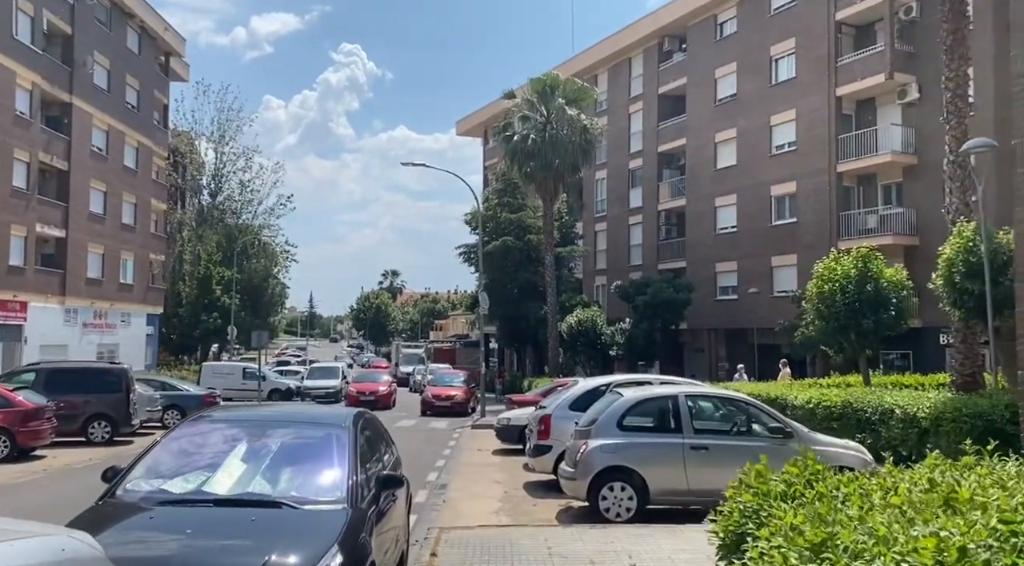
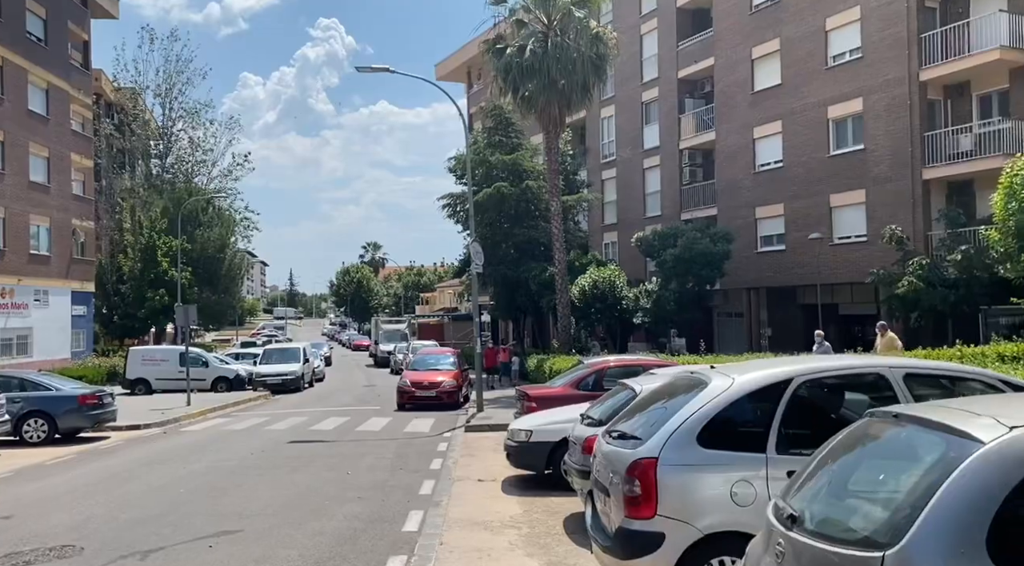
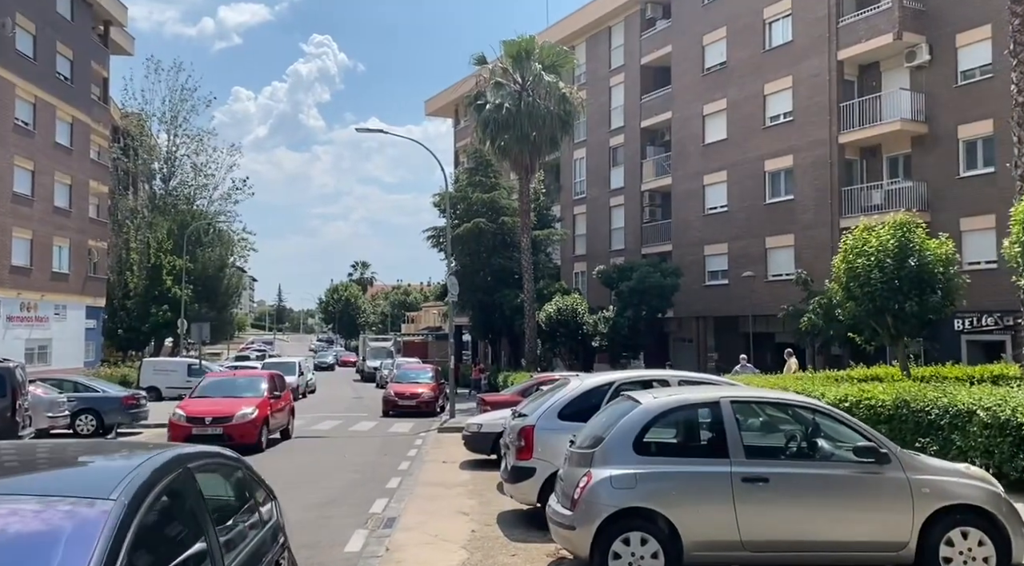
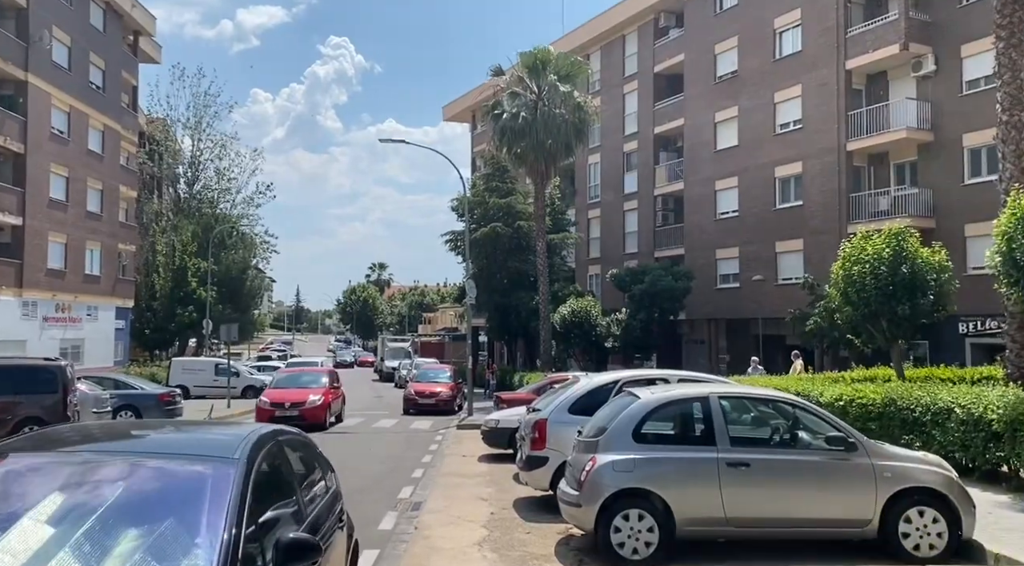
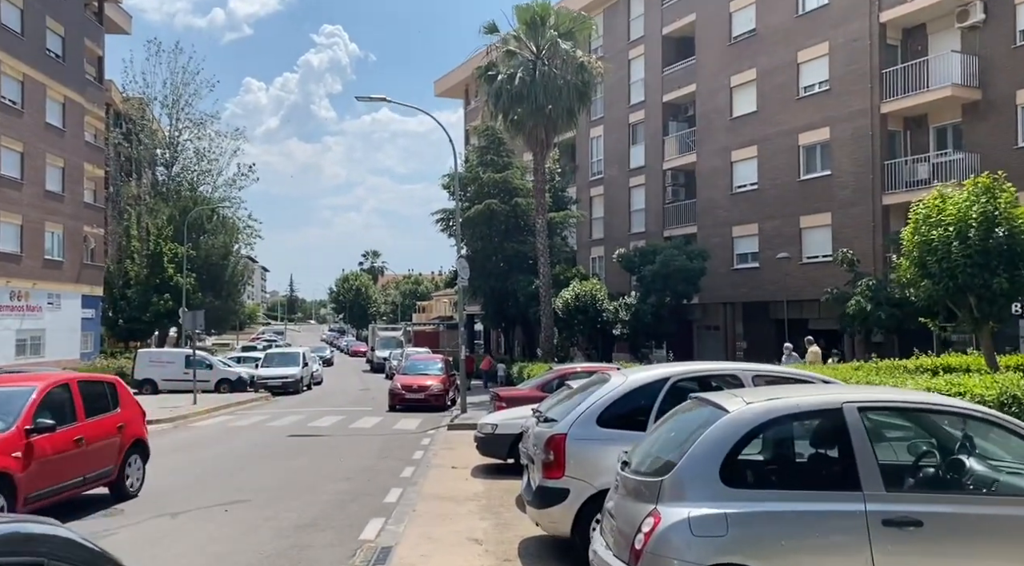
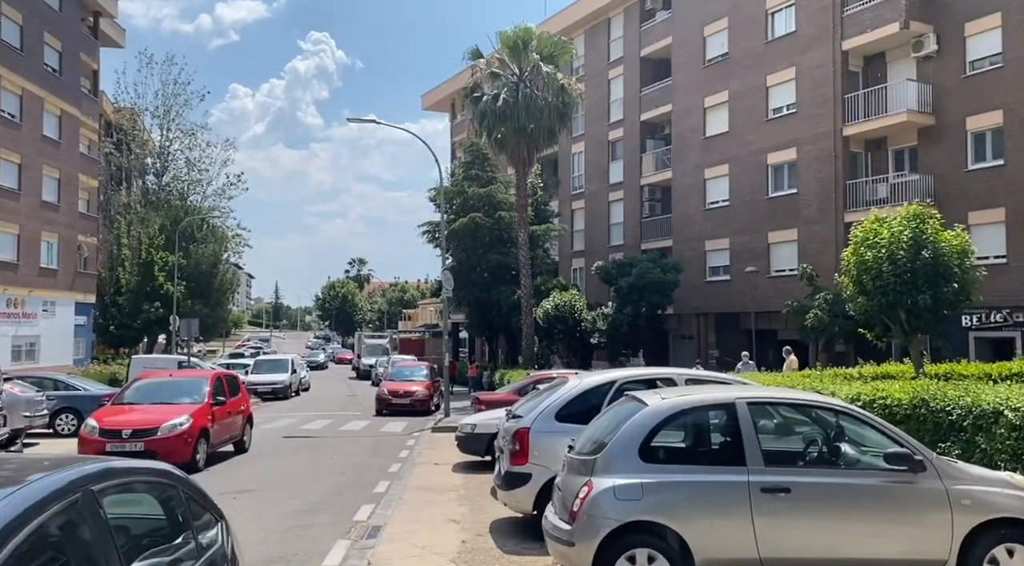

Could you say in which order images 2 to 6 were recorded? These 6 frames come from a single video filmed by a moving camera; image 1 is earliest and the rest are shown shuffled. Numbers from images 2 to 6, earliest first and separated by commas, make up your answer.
4, 3, 6, 5, 2
